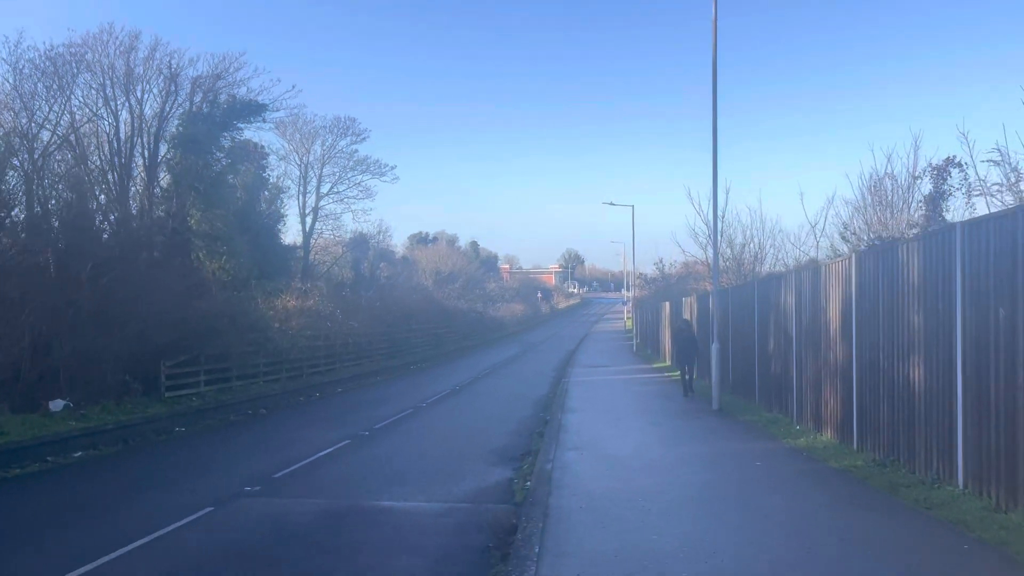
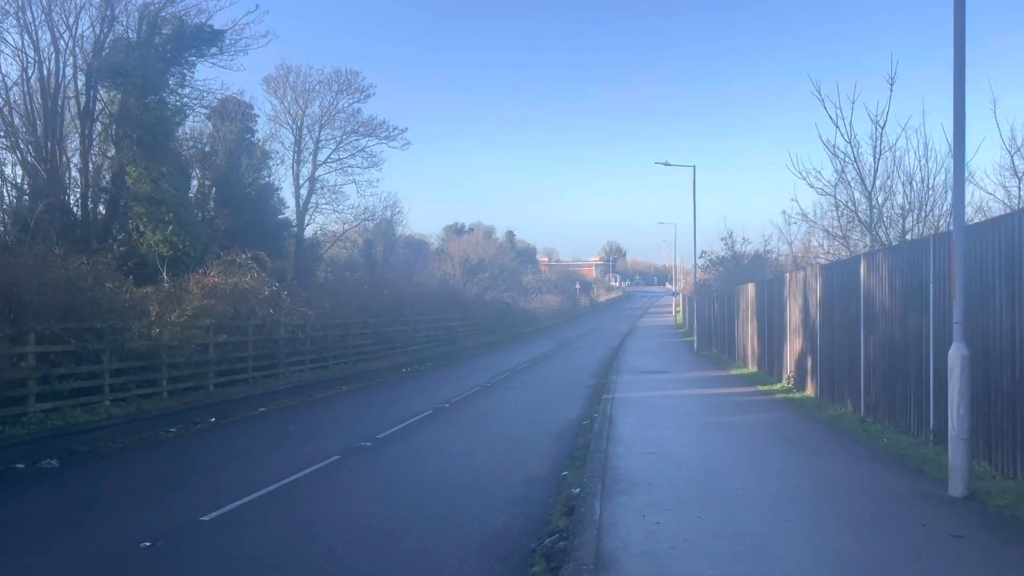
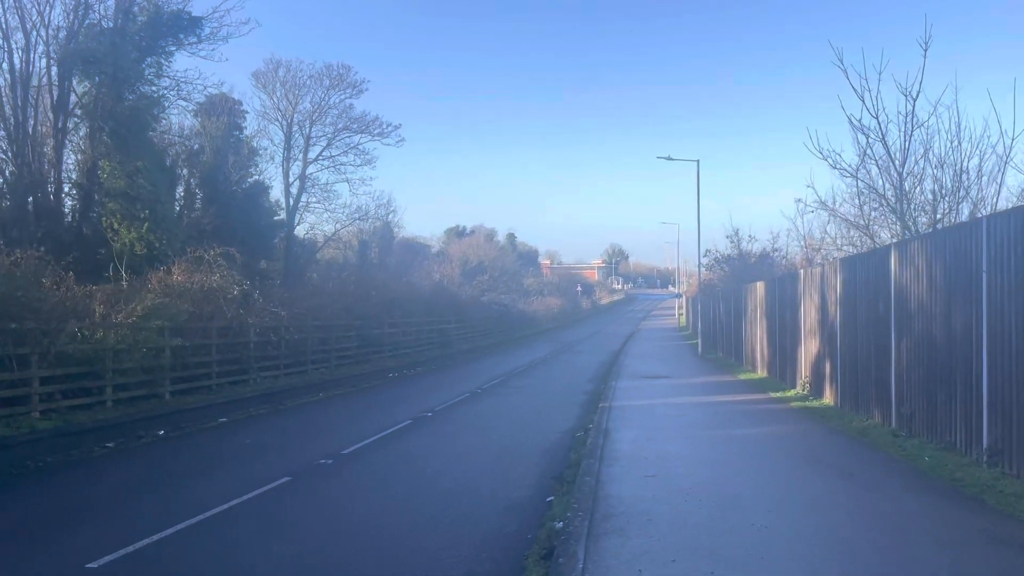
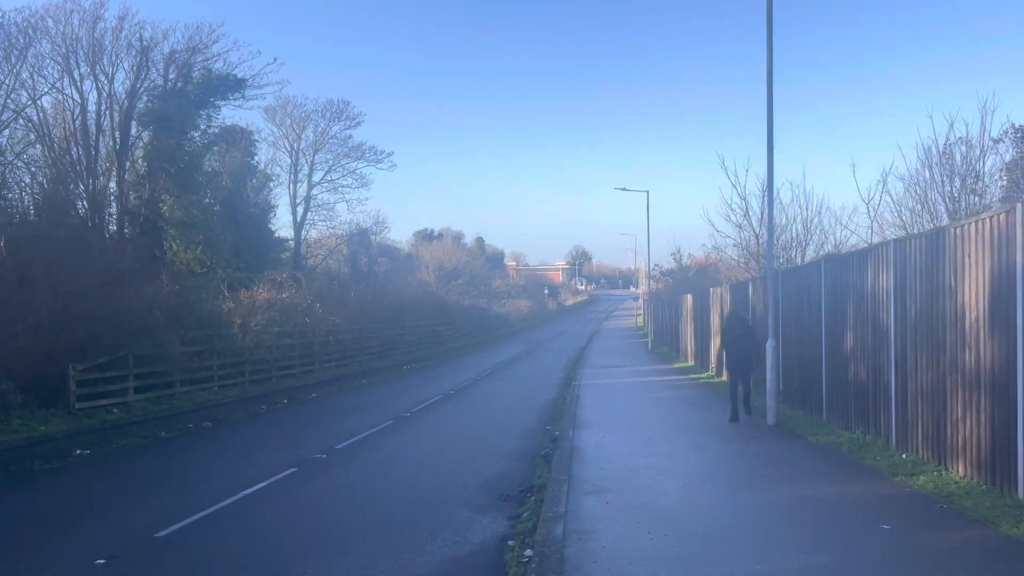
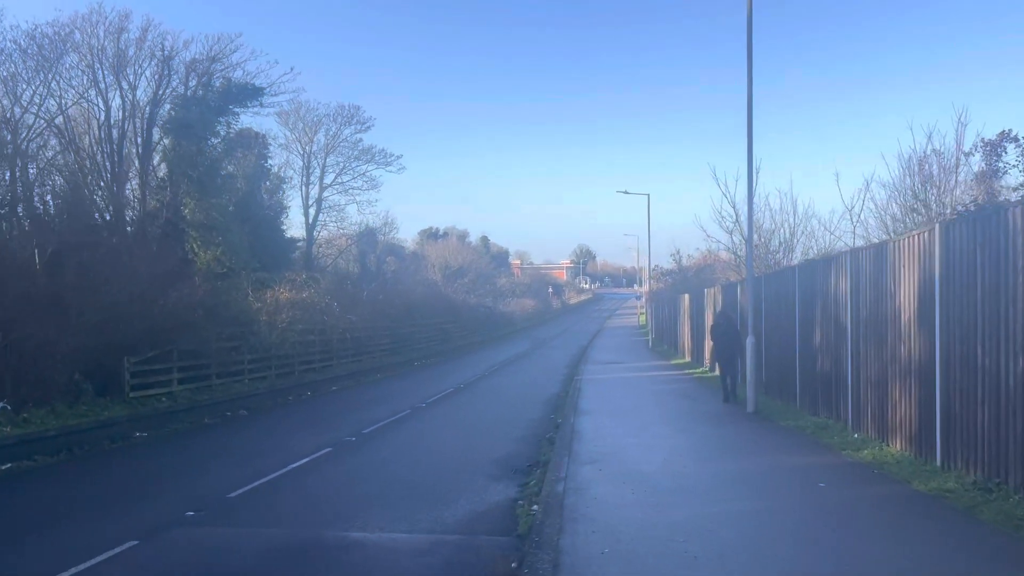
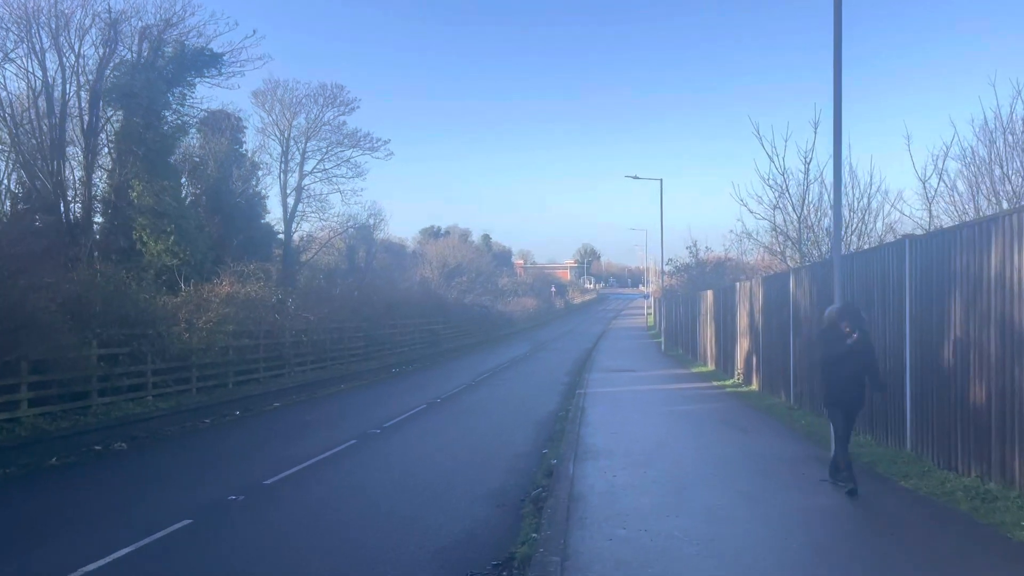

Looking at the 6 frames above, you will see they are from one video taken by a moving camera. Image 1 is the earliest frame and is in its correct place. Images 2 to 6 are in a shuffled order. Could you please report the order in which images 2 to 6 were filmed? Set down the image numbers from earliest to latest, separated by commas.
5, 4, 6, 2, 3
